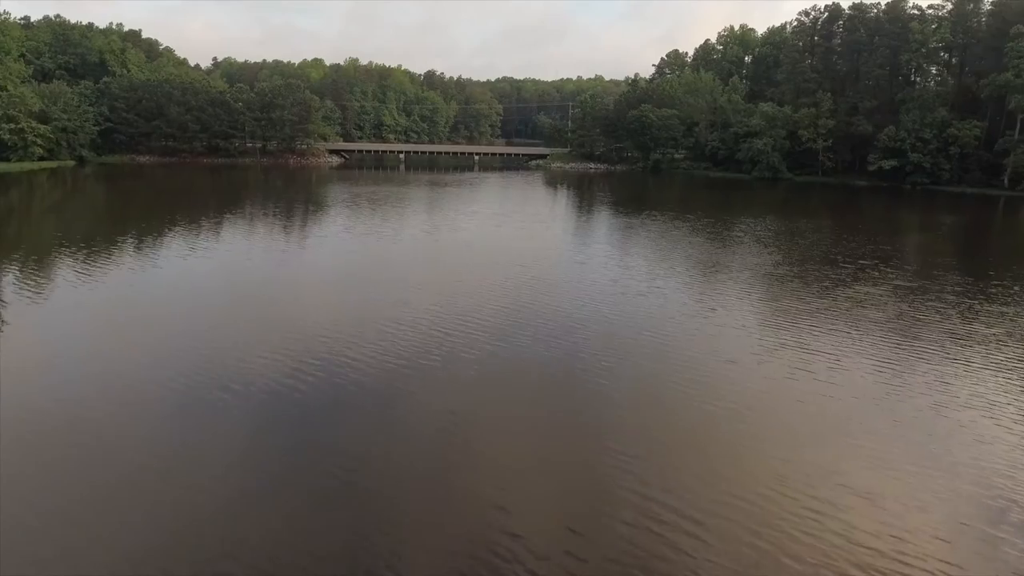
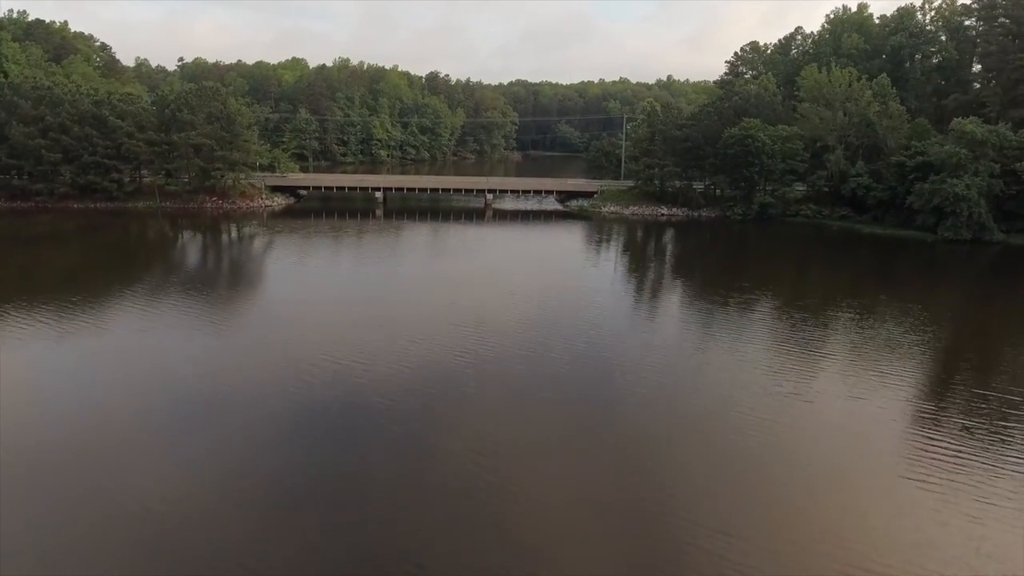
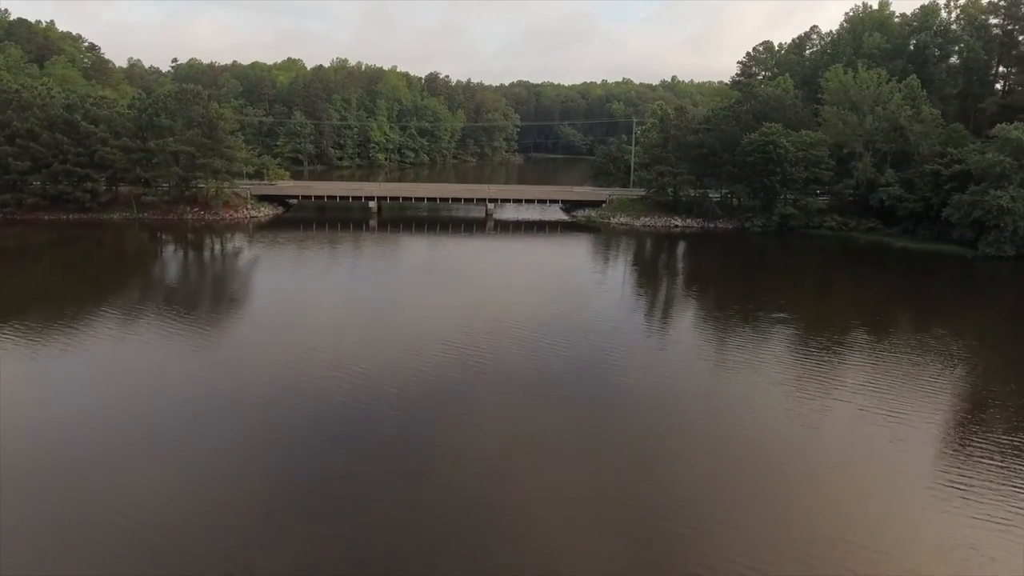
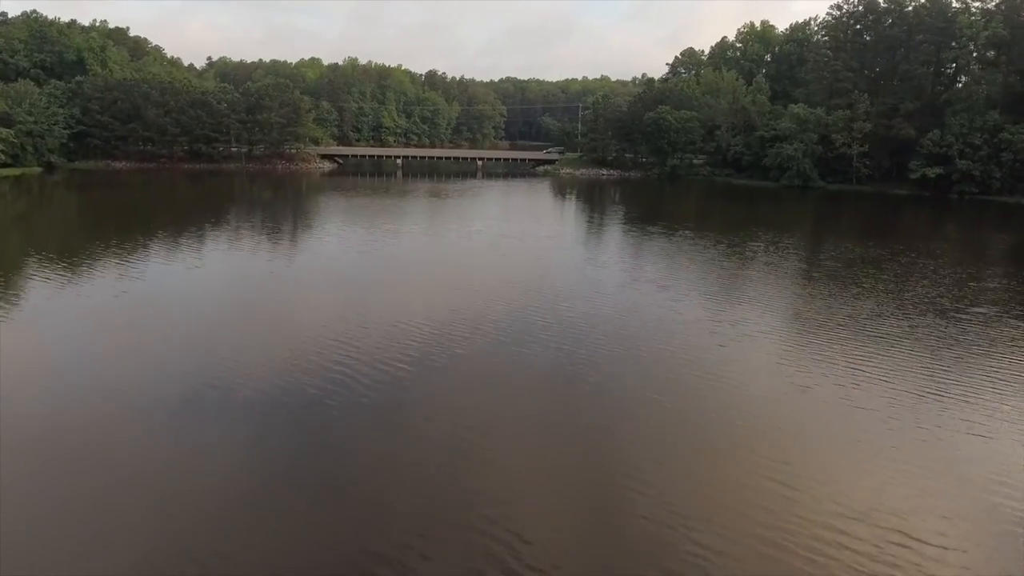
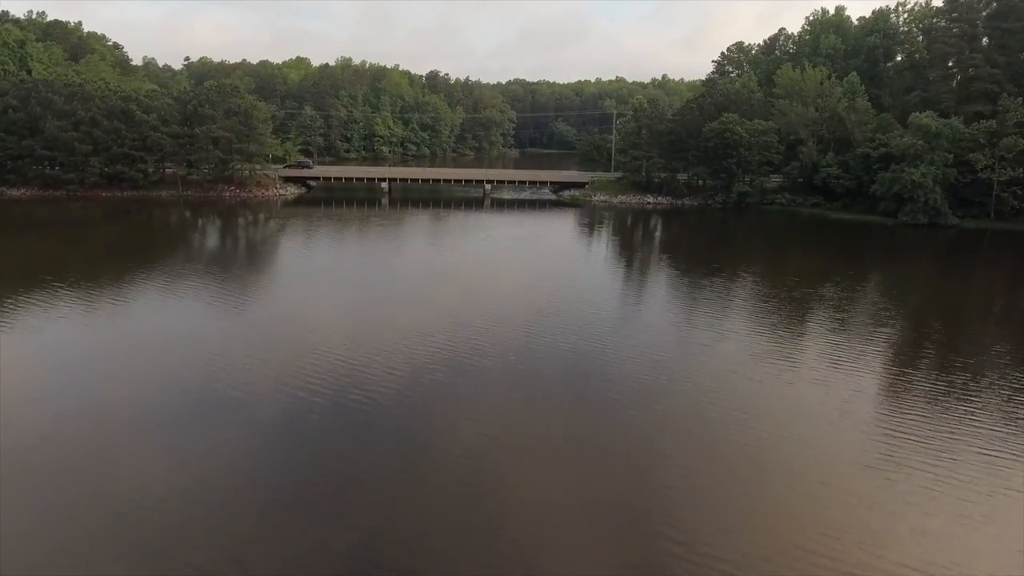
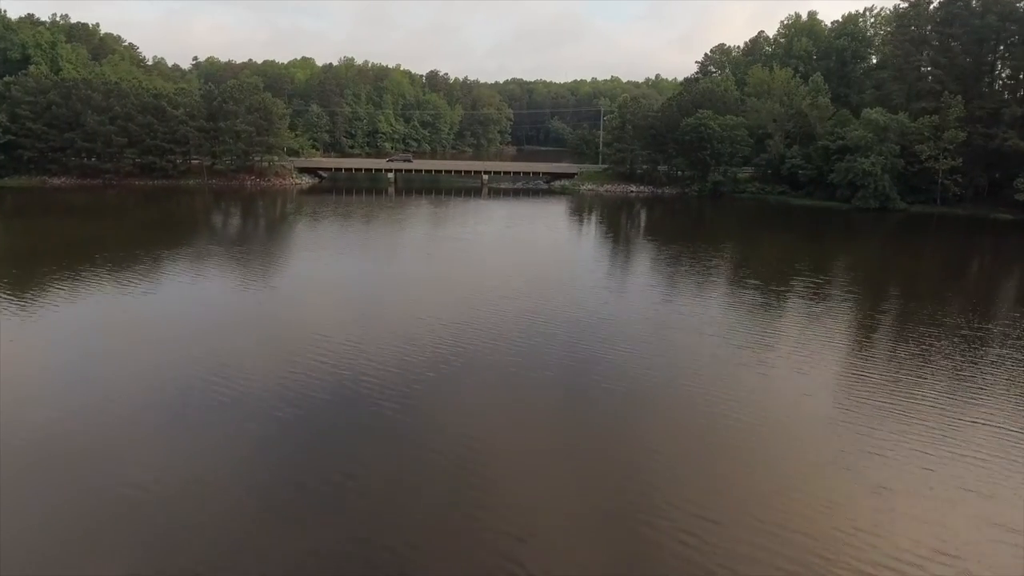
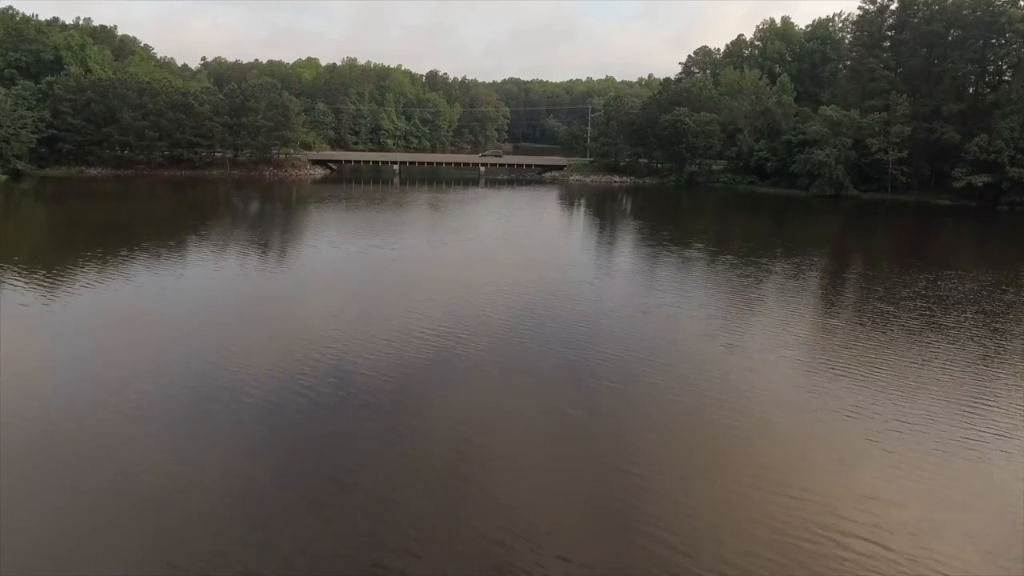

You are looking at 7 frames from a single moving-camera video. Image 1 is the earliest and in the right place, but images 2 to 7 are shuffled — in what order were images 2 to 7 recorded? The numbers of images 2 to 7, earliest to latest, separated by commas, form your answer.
4, 7, 6, 5, 2, 3
